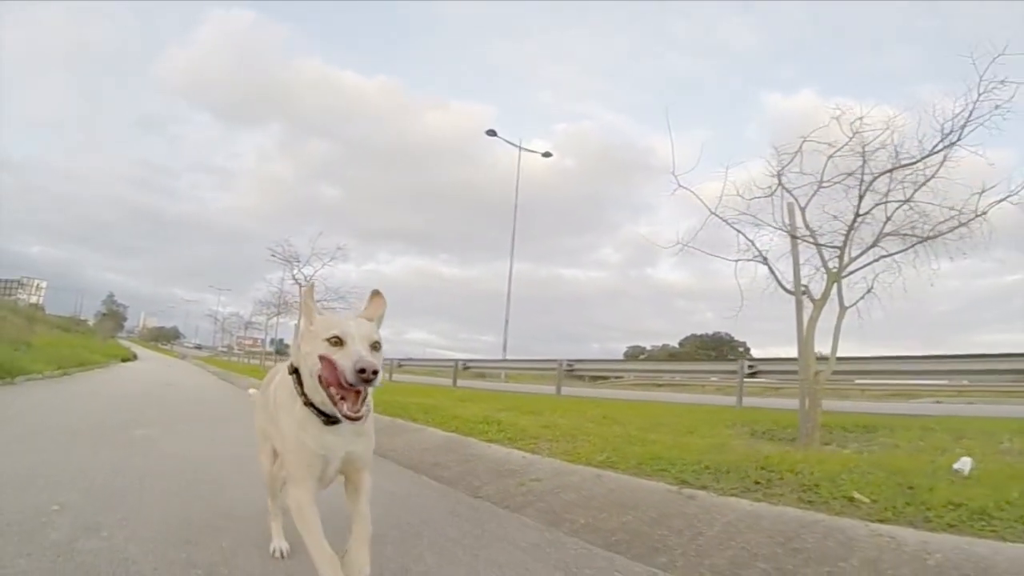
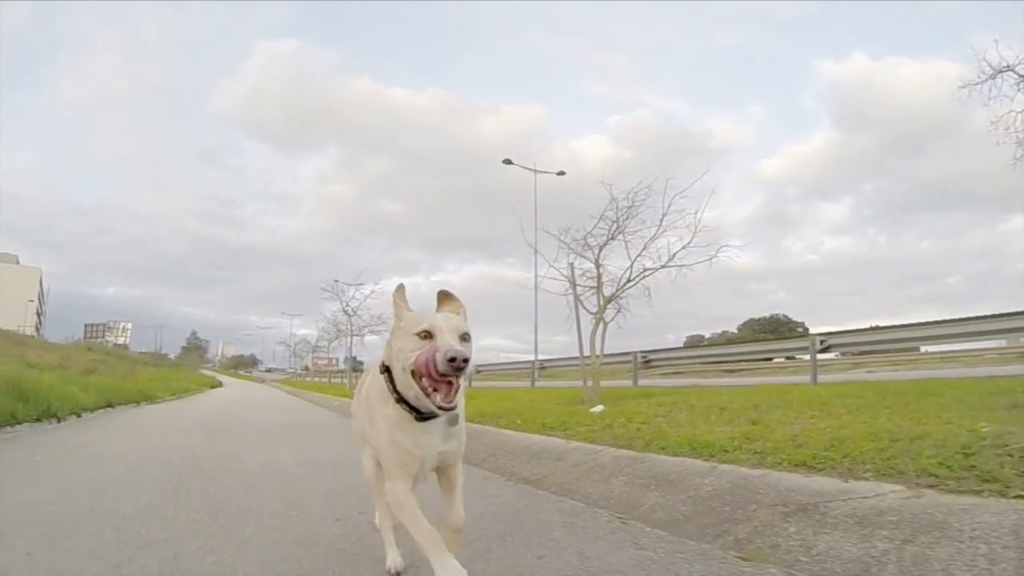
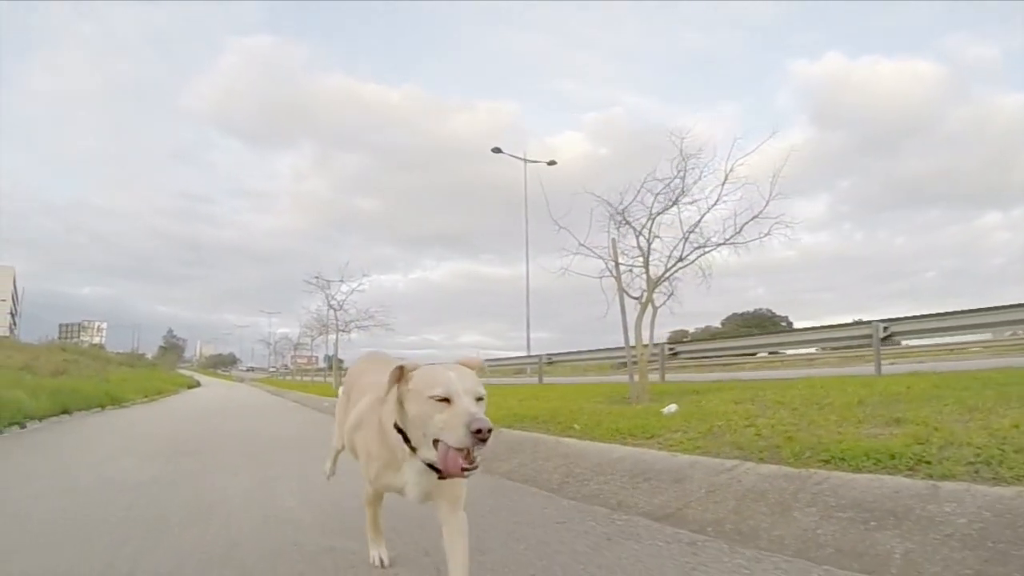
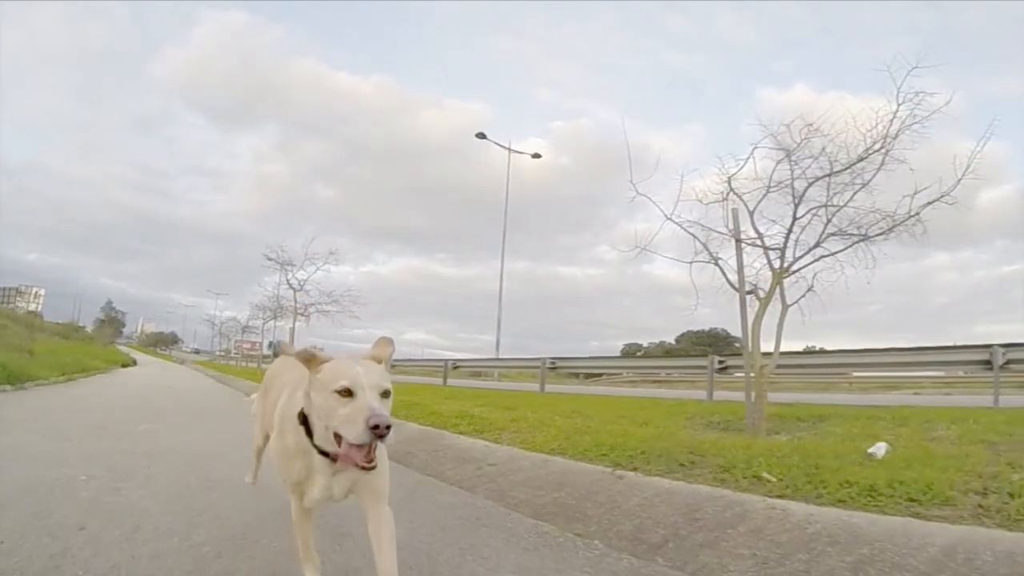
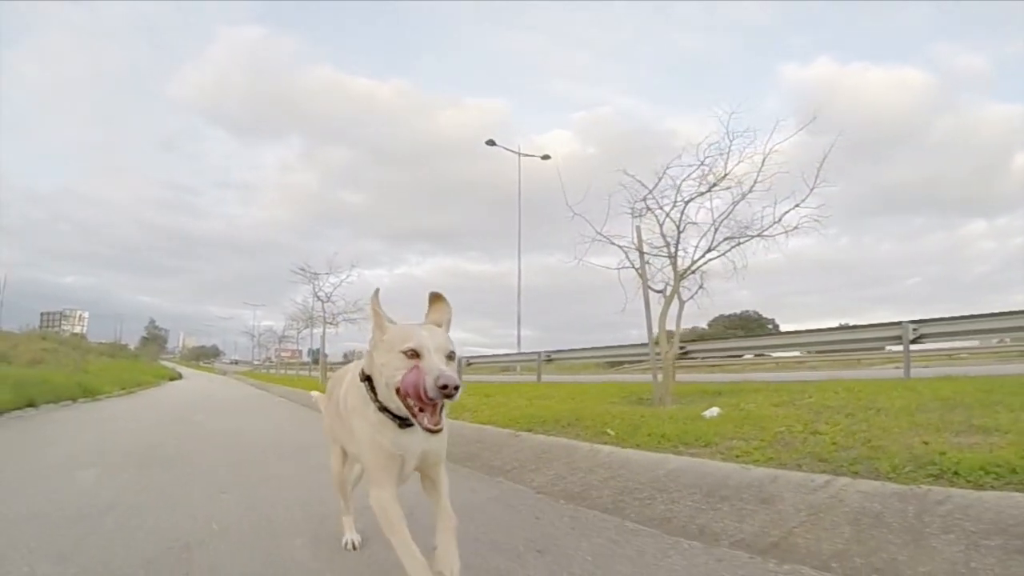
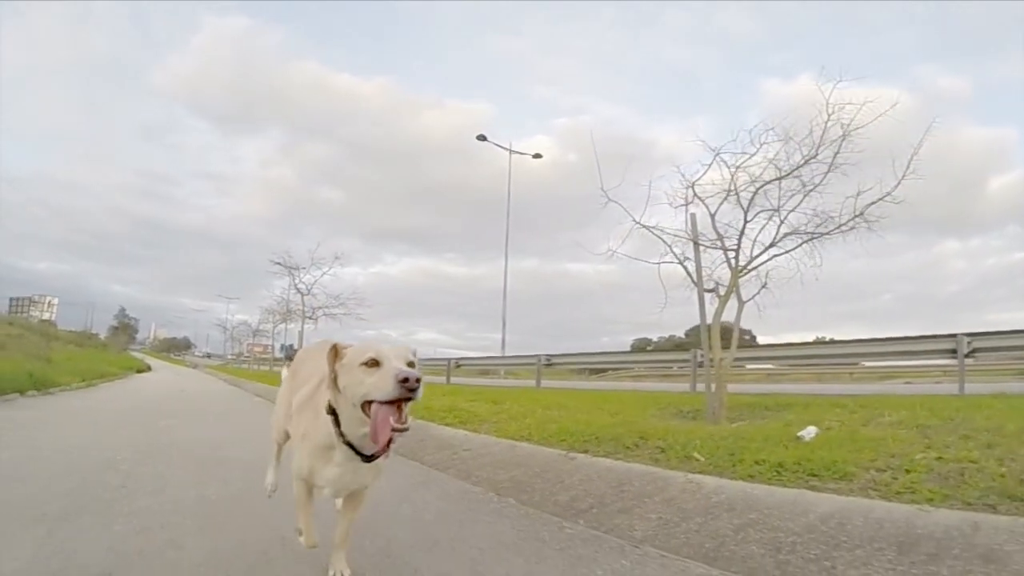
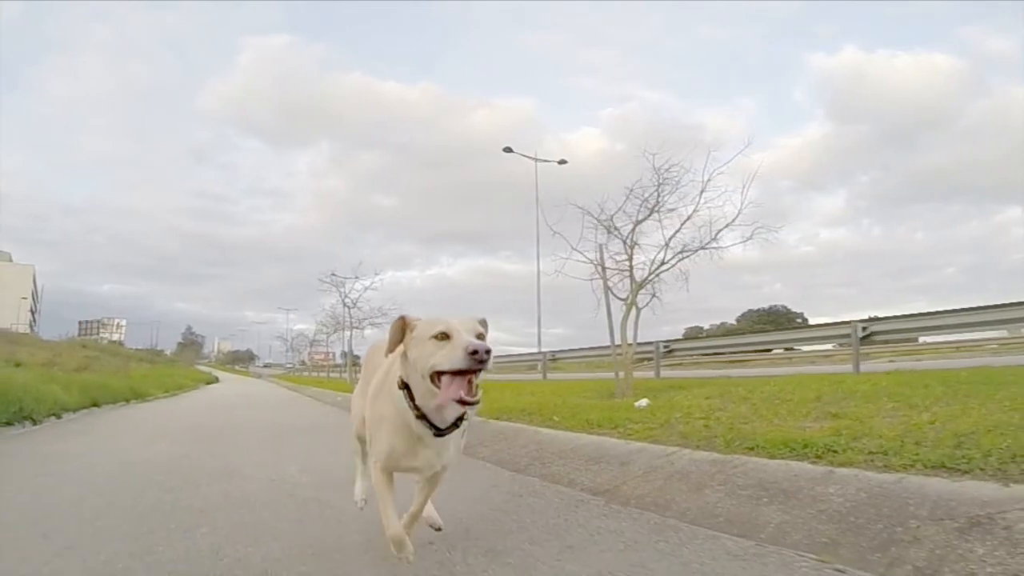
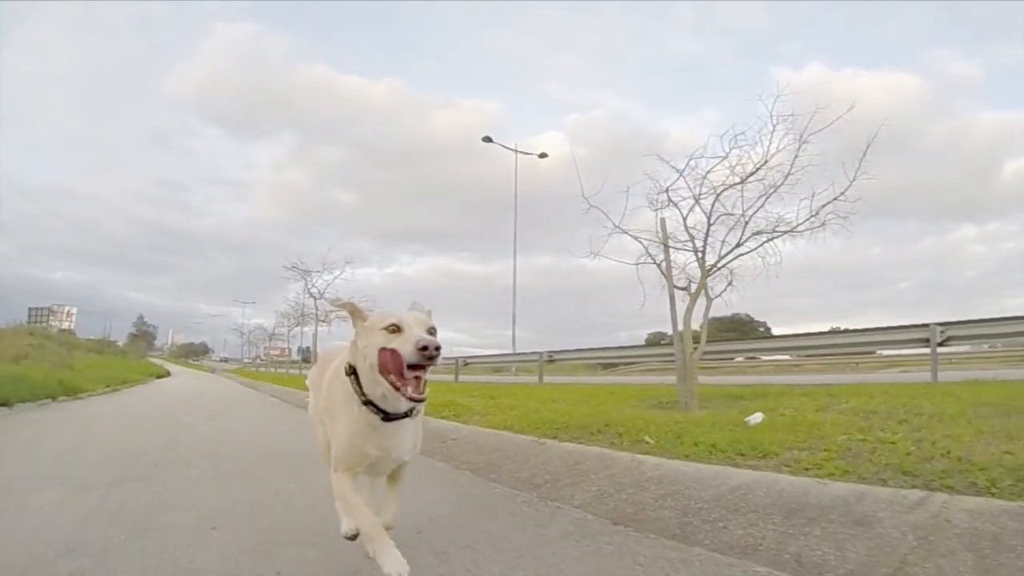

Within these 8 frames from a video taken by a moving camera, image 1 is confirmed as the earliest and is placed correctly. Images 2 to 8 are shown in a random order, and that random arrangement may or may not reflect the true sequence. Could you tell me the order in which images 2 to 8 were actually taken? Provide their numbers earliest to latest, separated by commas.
4, 6, 8, 5, 3, 7, 2
